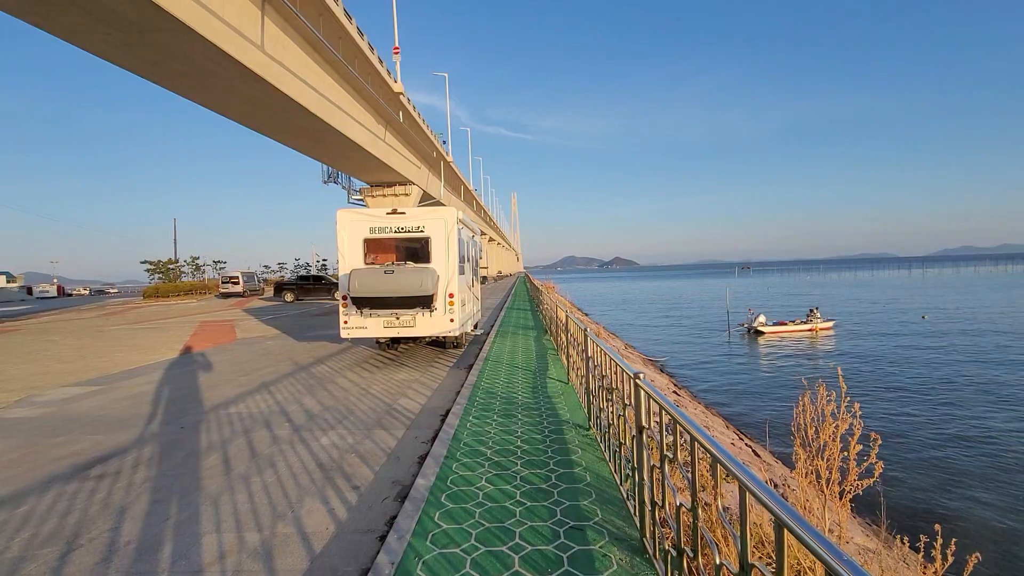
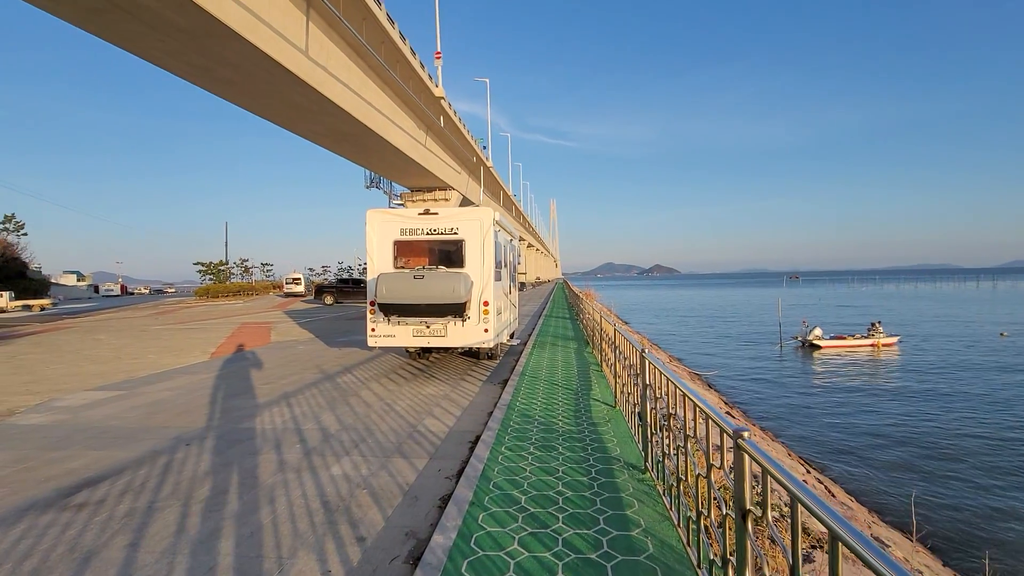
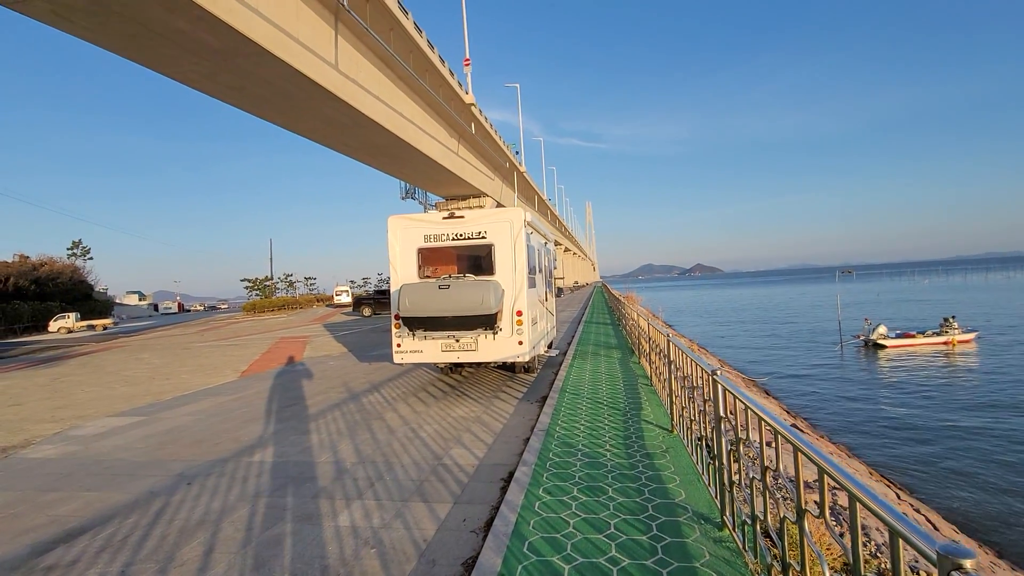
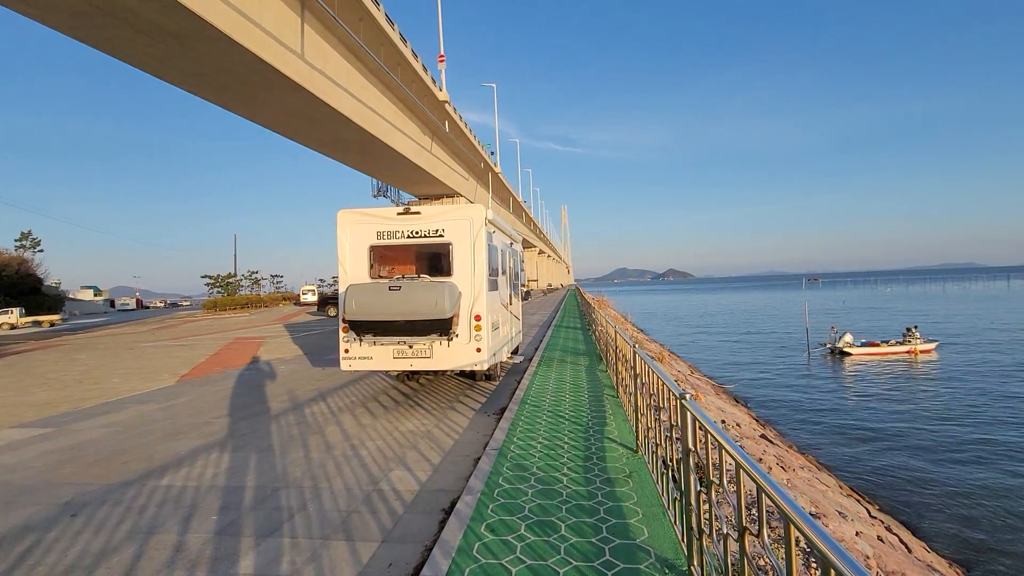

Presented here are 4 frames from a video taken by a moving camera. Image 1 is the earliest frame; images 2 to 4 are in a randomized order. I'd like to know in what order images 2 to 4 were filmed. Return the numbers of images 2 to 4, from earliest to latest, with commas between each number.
2, 3, 4
